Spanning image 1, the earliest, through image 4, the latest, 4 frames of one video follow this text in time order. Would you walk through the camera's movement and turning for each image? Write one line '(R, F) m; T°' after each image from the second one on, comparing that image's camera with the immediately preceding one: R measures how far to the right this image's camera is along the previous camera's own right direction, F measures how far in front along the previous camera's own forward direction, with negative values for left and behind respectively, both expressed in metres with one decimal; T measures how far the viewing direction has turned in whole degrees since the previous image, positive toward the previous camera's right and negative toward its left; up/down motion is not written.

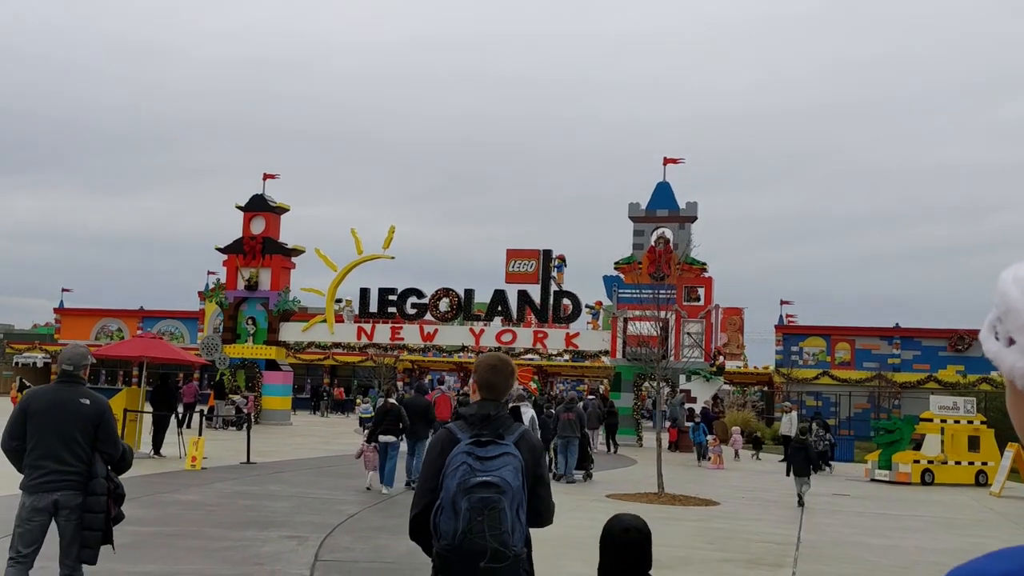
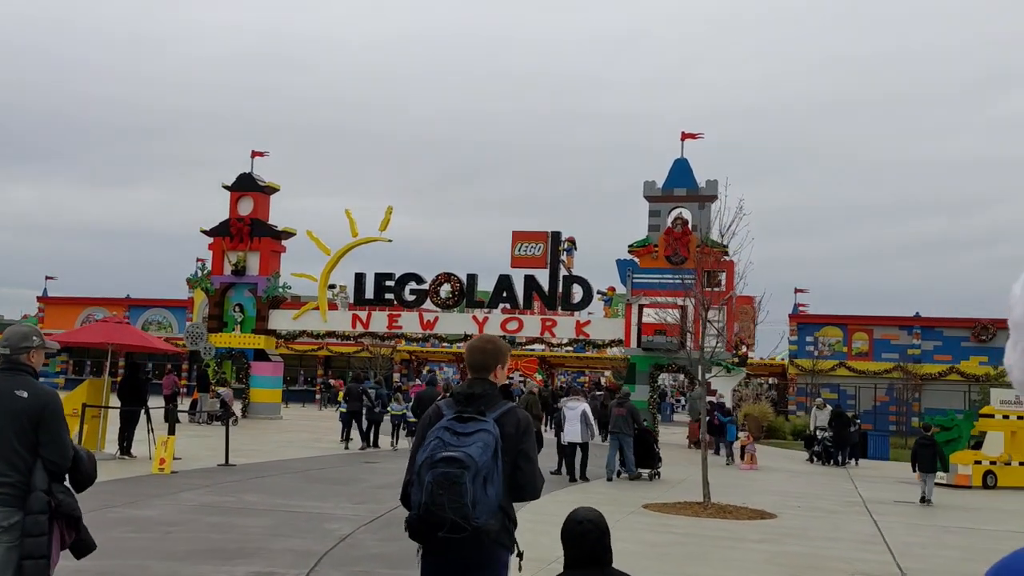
(-0.3, +2.3) m; 0°
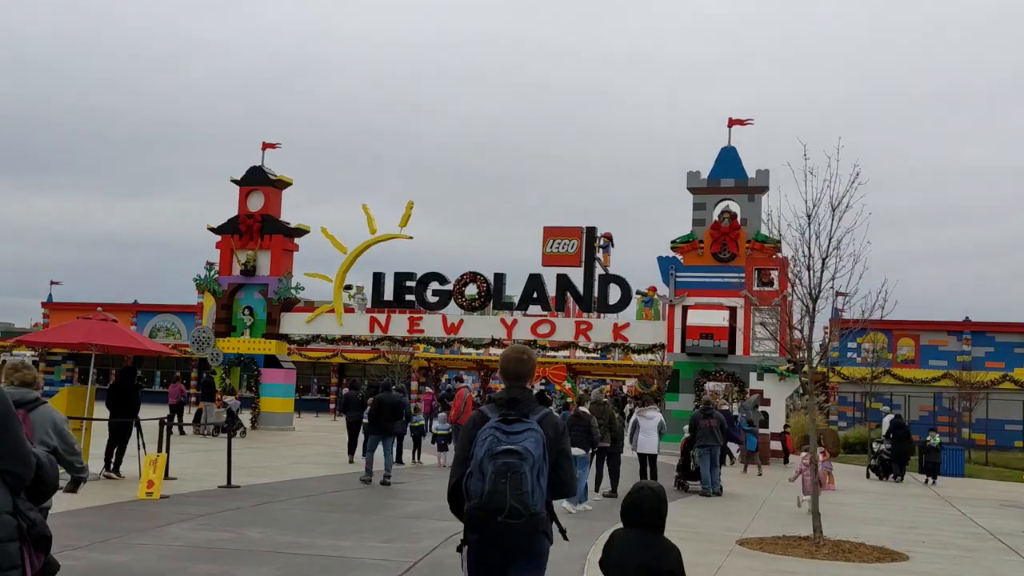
(-0.5, +2.4) m; -1°
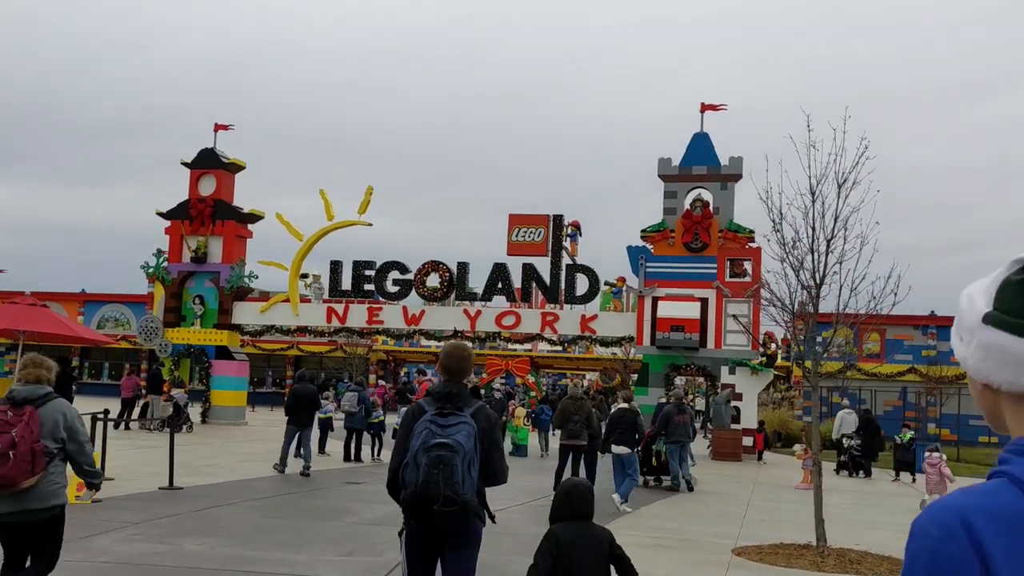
(-0.2, +1.1) m; +2°
